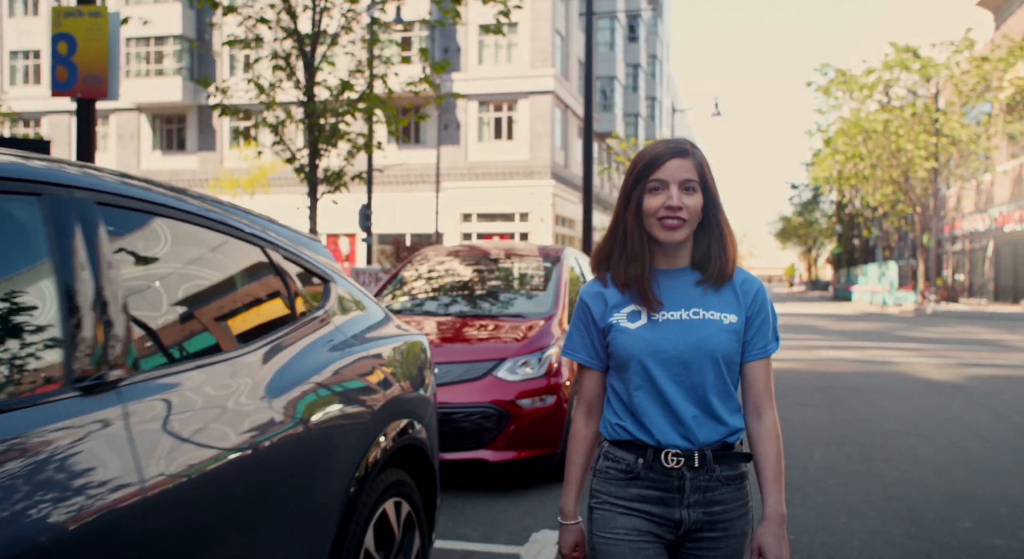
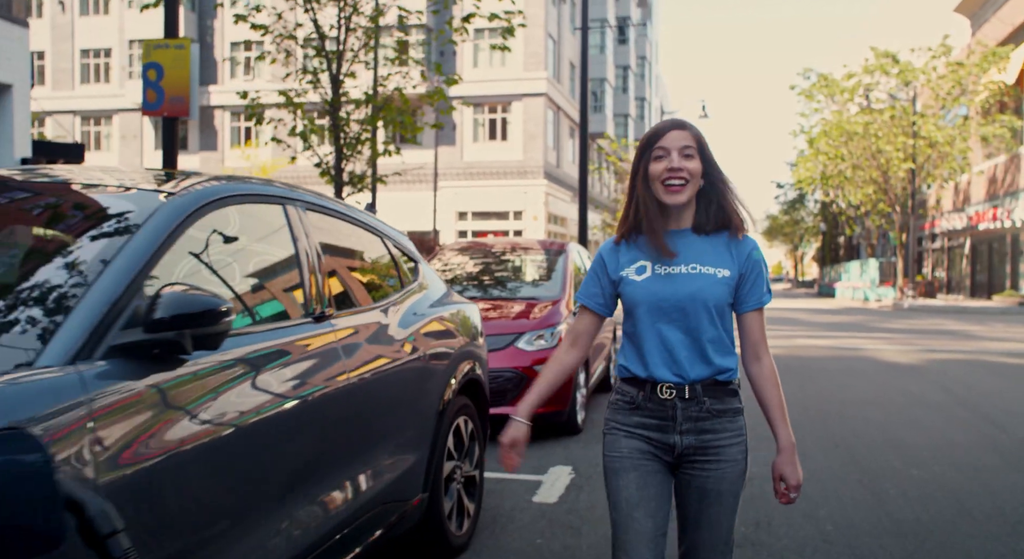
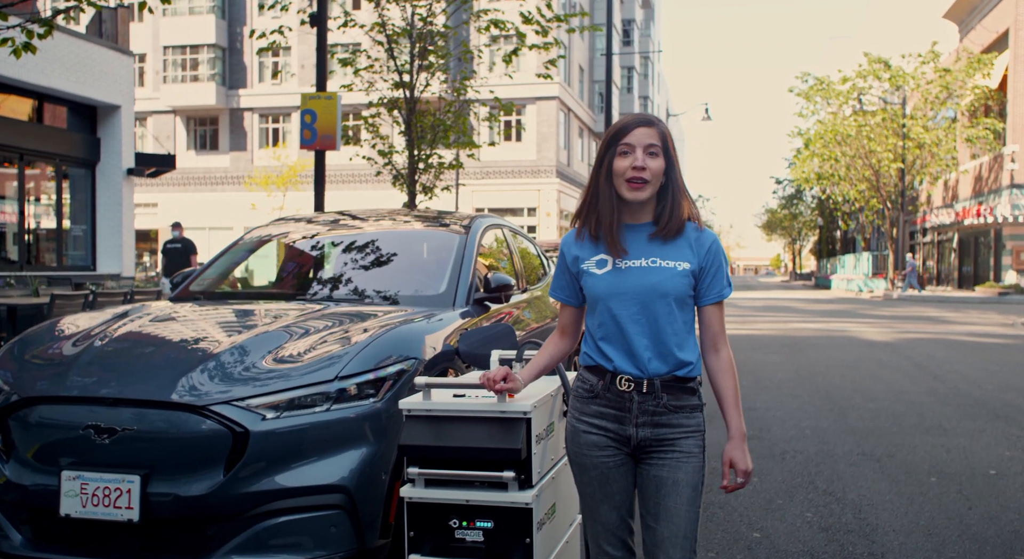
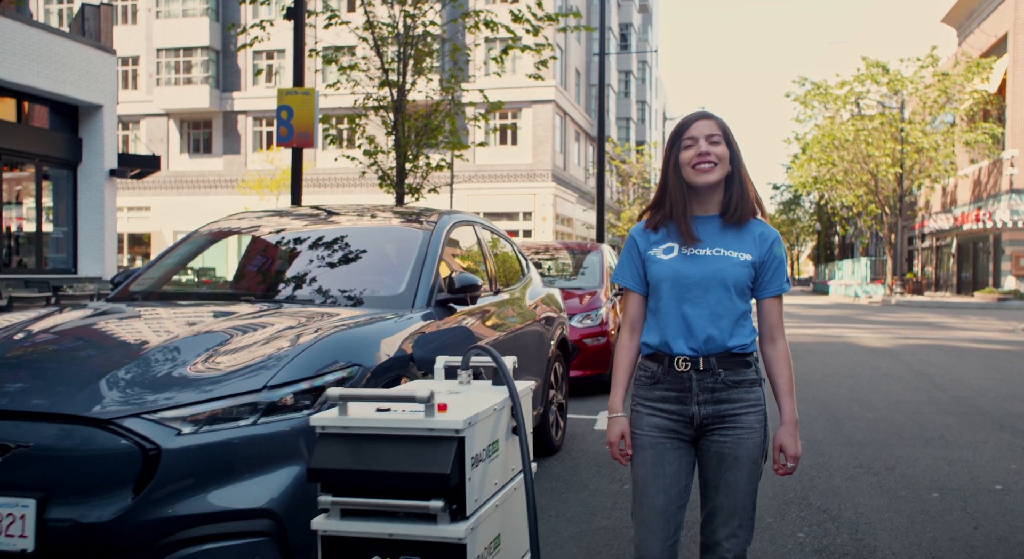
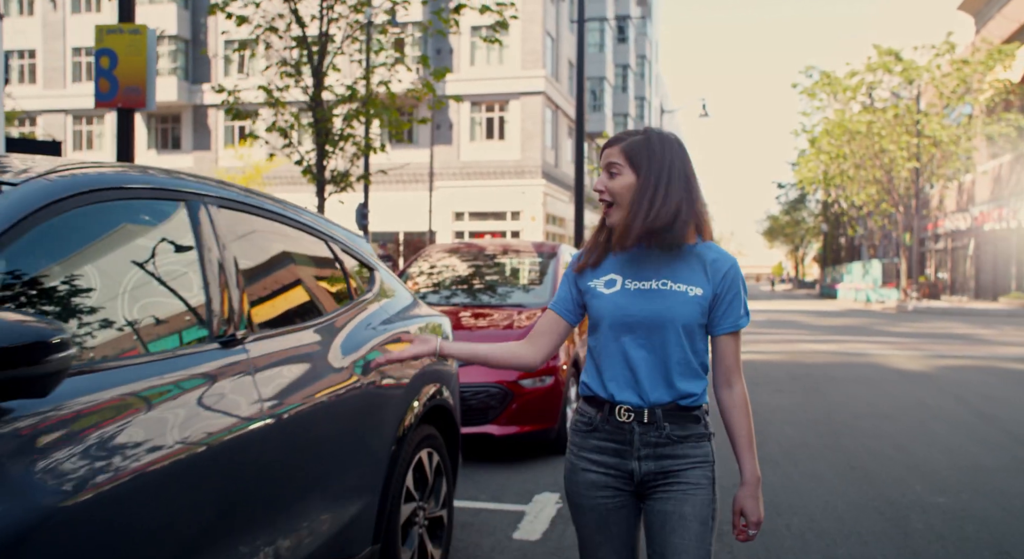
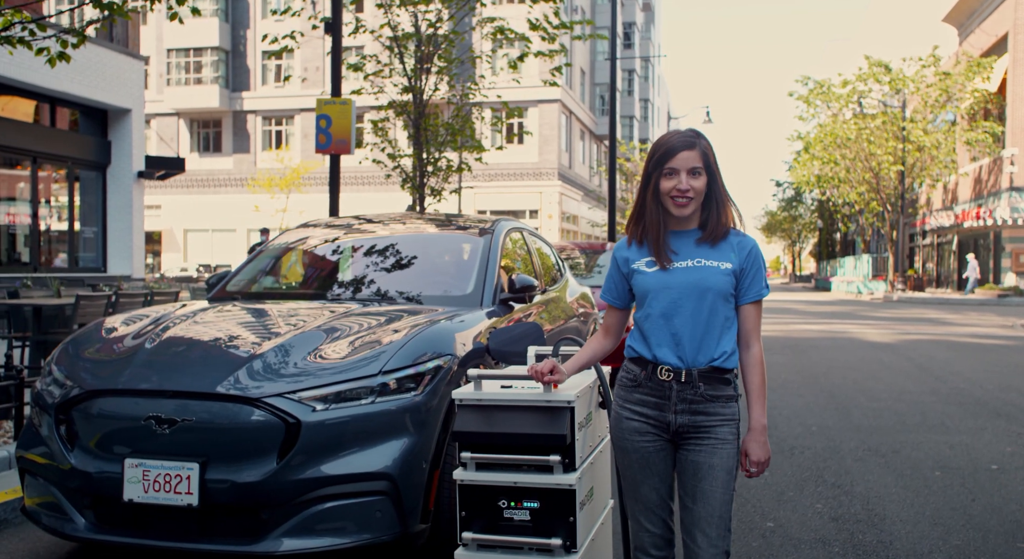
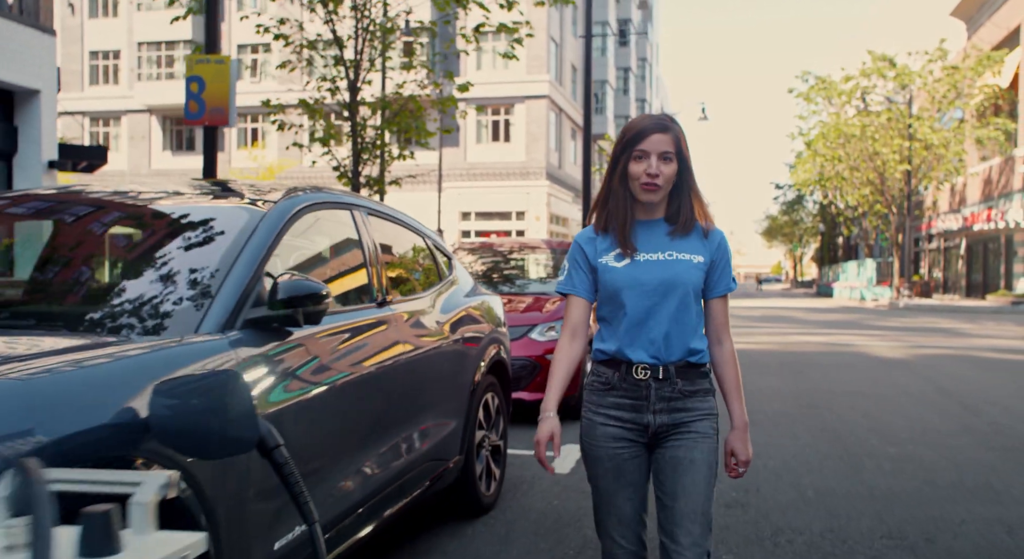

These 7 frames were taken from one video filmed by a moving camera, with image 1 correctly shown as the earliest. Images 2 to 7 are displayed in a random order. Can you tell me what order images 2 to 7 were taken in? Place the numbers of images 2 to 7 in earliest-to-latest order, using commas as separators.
5, 2, 7, 4, 6, 3
